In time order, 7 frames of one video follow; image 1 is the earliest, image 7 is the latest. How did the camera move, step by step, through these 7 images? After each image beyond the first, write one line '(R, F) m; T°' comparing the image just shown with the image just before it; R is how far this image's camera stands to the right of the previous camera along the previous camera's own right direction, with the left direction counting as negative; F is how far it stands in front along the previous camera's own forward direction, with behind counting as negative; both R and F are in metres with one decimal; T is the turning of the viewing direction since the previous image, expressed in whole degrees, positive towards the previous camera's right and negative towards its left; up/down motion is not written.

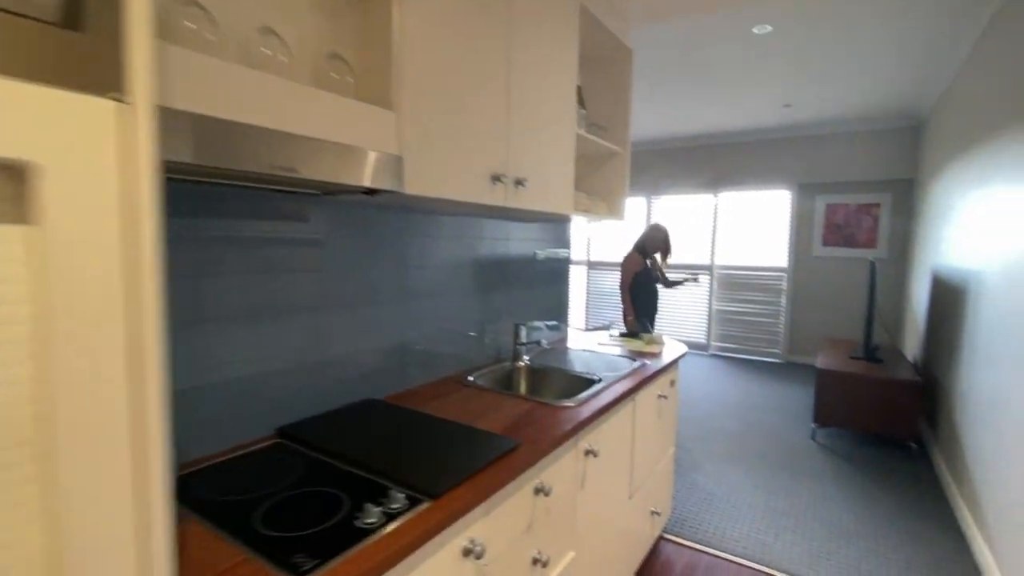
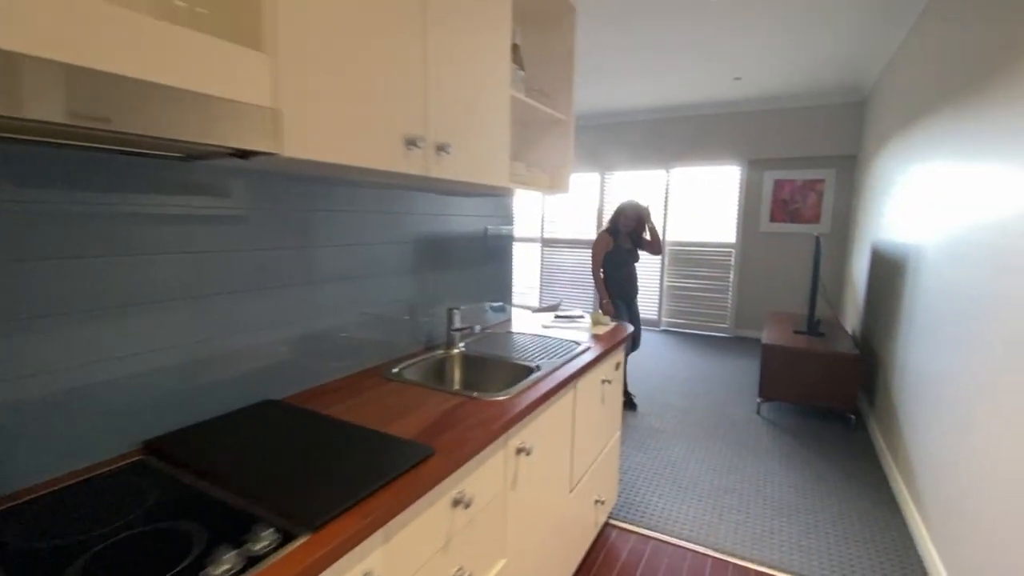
(+0.1, +0.2) m; +5°
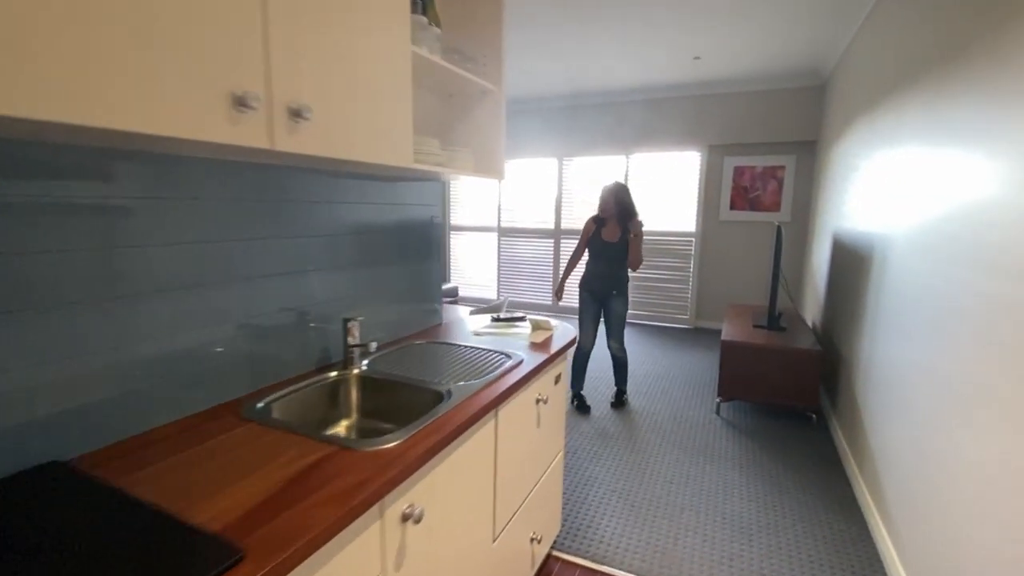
(+0.2, +0.3) m; +4°
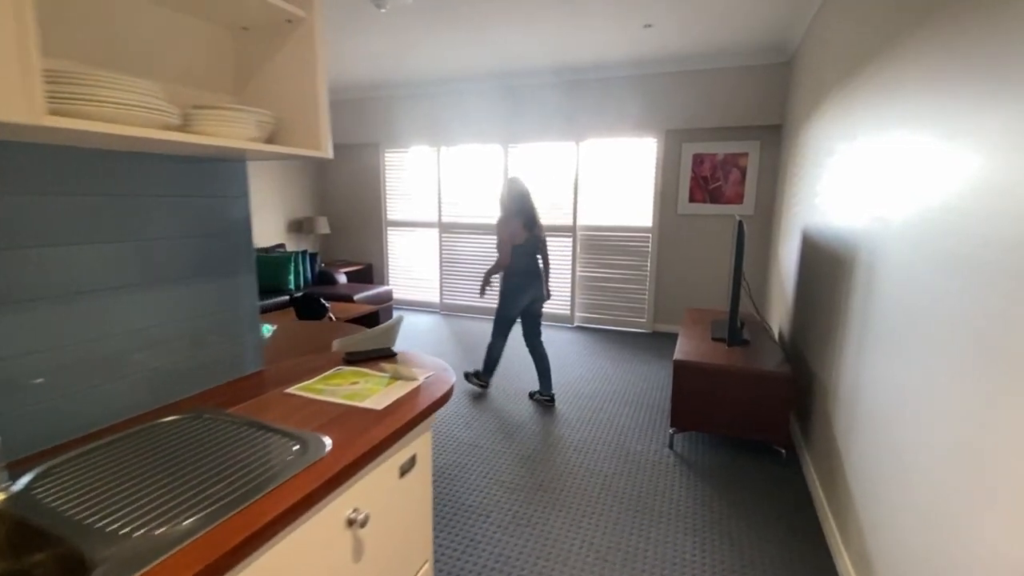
(+0.3, +0.6) m; +3°
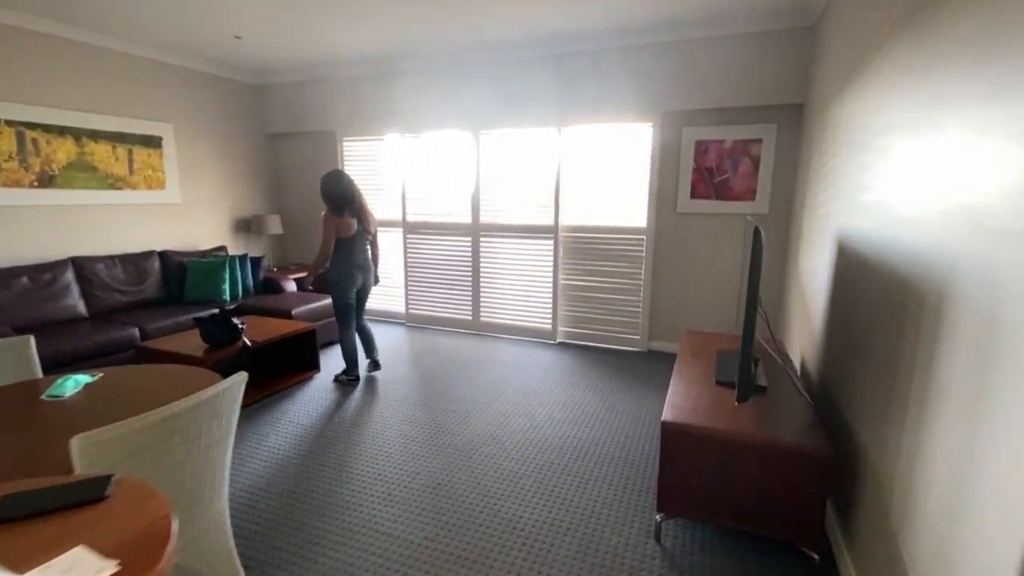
(+0.3, +0.7) m; -1°
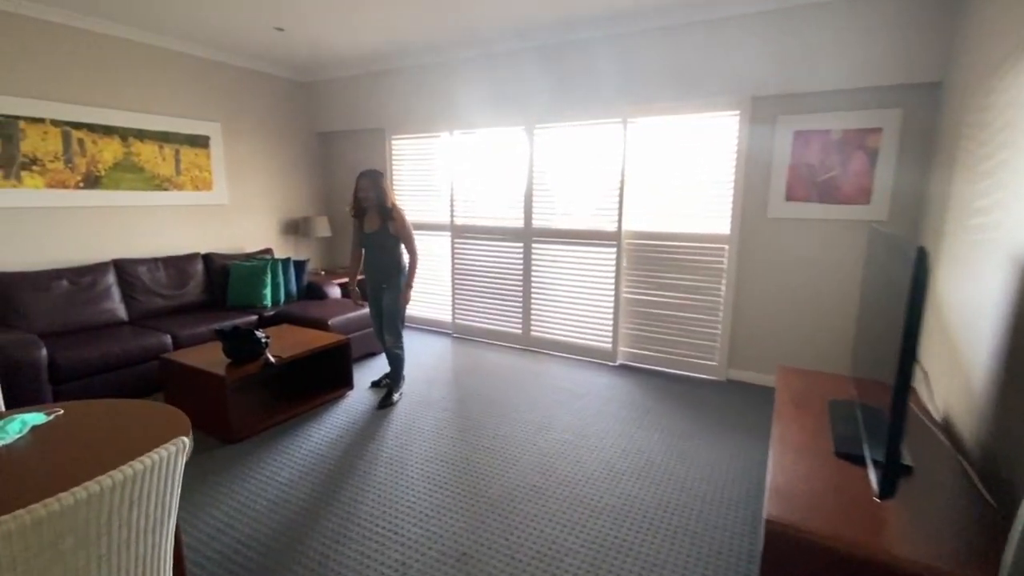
(0.0, +0.5) m; -7°
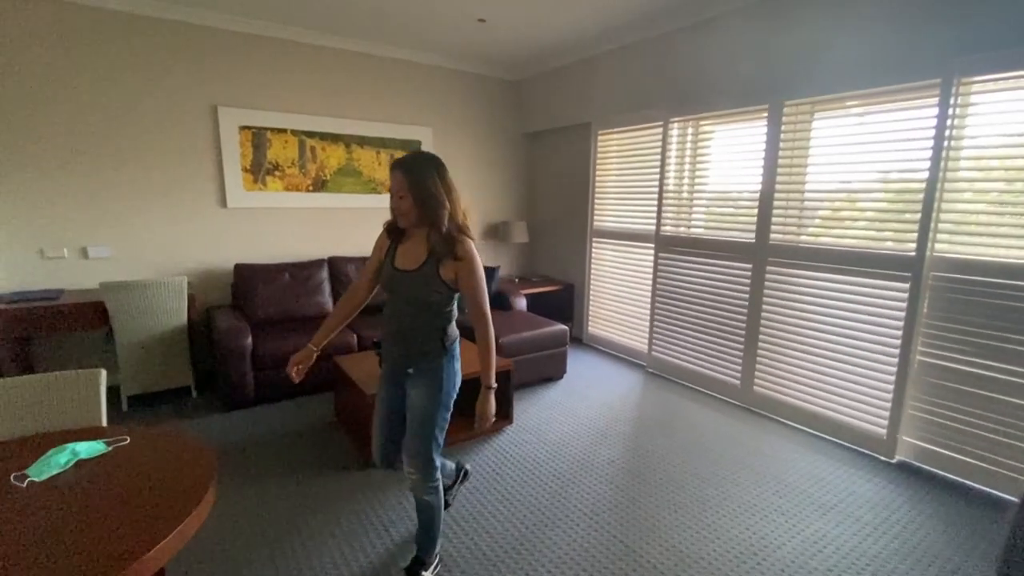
(+0.1, +0.7) m; -26°
